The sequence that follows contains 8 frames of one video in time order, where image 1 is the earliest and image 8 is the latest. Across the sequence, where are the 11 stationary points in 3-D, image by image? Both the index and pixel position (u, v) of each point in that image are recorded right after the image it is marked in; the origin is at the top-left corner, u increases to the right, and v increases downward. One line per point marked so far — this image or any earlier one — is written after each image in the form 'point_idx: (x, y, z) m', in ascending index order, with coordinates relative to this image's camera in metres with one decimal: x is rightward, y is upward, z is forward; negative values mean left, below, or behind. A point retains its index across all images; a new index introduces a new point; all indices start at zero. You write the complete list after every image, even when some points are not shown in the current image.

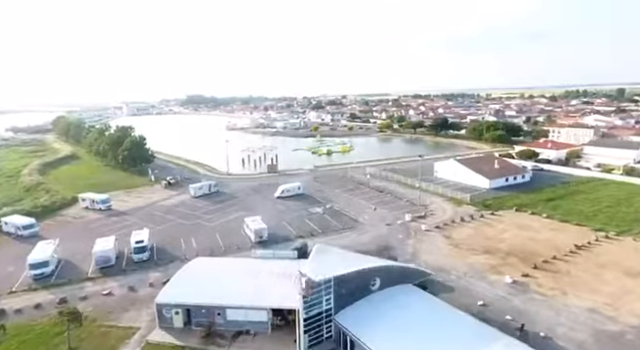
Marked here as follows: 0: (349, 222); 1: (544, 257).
0: (+1.5, -2.4, +18.2) m
1: (+8.7, -3.2, +13.8) m
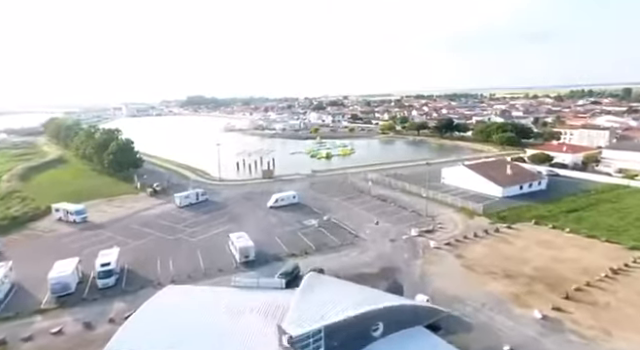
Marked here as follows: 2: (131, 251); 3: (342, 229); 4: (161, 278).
0: (+1.3, -2.9, +16.2) m
1: (+8.5, -3.6, +11.8) m
2: (-8.1, -3.3, +15.4) m
3: (+1.1, -2.6, +17.3) m
4: (-5.8, -3.7, +12.9) m
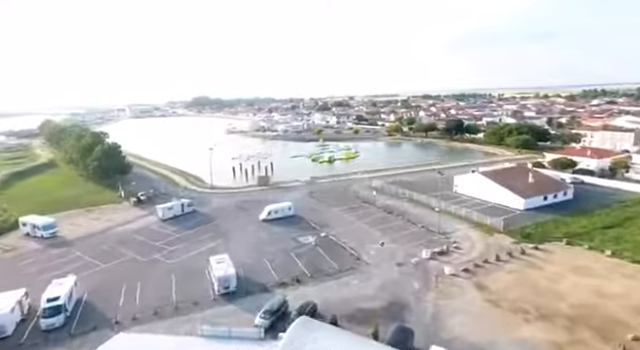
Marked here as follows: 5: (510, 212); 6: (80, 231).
0: (+1.1, -3.4, +13.9) m
1: (+8.2, -4.1, +9.4) m
2: (-8.3, -3.8, +13.3) m
3: (+0.9, -3.1, +15.0) m
4: (-6.0, -4.2, +10.8) m
5: (+9.8, -1.9, +18.3) m
6: (-12.2, -2.8, +18.1) m
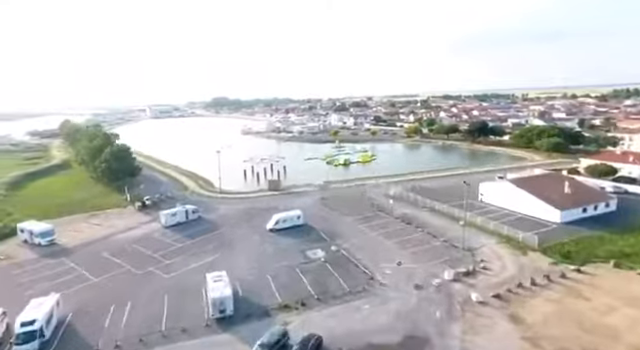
0: (+1.4, -3.7, +12.4) m
1: (+8.3, -4.5, +7.5) m
2: (-8.0, -4.0, +12.2) m
3: (+1.3, -3.5, +13.5) m
4: (-5.9, -4.5, +9.6) m
5: (+10.3, -2.3, +16.3) m
6: (-11.6, -3.0, +17.2) m
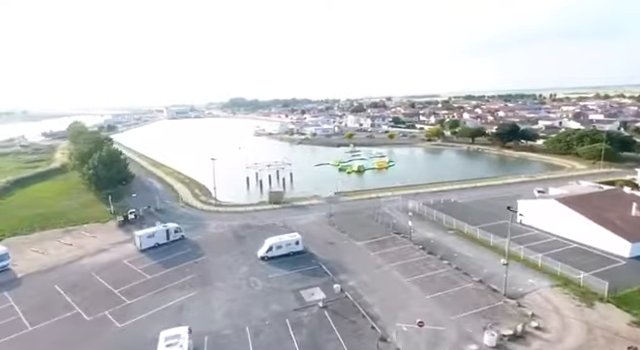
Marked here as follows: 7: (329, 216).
0: (+1.2, -4.4, +9.2) m
1: (+7.9, -5.2, +4.0) m
2: (-8.2, -4.6, +9.5) m
3: (+1.2, -4.1, +10.3) m
4: (-6.2, -5.1, +6.8) m
5: (+10.3, -3.1, +12.7) m
6: (-11.6, -3.6, +14.7) m
7: (+0.5, -2.2, +19.2) m
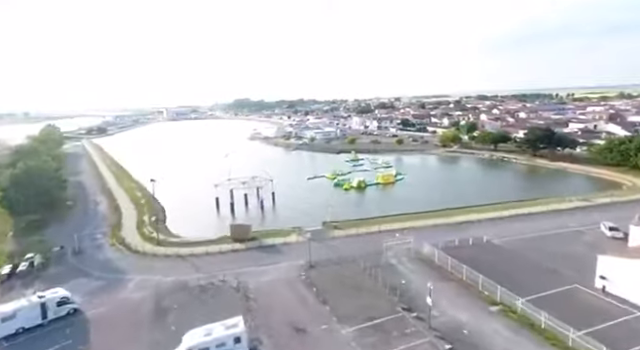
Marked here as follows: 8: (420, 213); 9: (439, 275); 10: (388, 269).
0: (0.0, -5.6, +3.1) m
1: (+6.5, -6.4, -2.3) m
2: (-9.4, -5.8, +3.6) m
3: (0.0, -5.3, +4.3) m
4: (-7.4, -6.3, +0.9) m
5: (+9.2, -4.3, +6.4) m
6: (-12.6, -4.8, +8.9) m
7: (-0.4, -3.4, +13.2) m
8: (+5.4, -2.0, +19.3) m
9: (+4.2, -3.3, +12.6) m
10: (+2.5, -3.3, +13.1) m
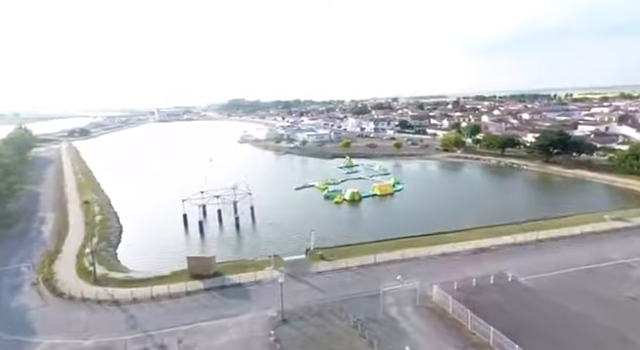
0: (-0.6, -6.2, -0.2) m
1: (+6.0, -7.1, -5.5) m
2: (-10.0, -6.5, +0.2) m
3: (-0.6, -6.0, +0.9) m
4: (-8.0, -6.9, -2.5) m
5: (+8.6, -5.0, +3.1) m
6: (-13.3, -5.5, +5.5) m
7: (-1.1, -4.1, +9.8) m
8: (+4.7, -2.7, +16.0) m
9: (+3.5, -4.0, +9.3) m
10: (+1.8, -4.0, +9.8) m
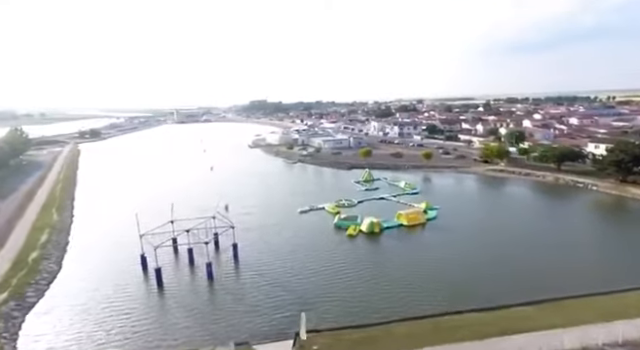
0: (-1.6, -7.3, -5.6) m
1: (+4.6, -8.2, -11.3) m
2: (-11.0, -7.3, -4.6) m
3: (-1.6, -7.1, -4.4) m
4: (-9.2, -7.8, -7.4) m
5: (+7.7, -6.2, -2.8) m
6: (-13.9, -6.3, +0.9) m
7: (-1.5, -5.2, +4.5) m
8: (+4.7, -3.9, +10.3) m
9: (+3.0, -5.2, +3.7) m
10: (+1.4, -5.1, +4.3) m
